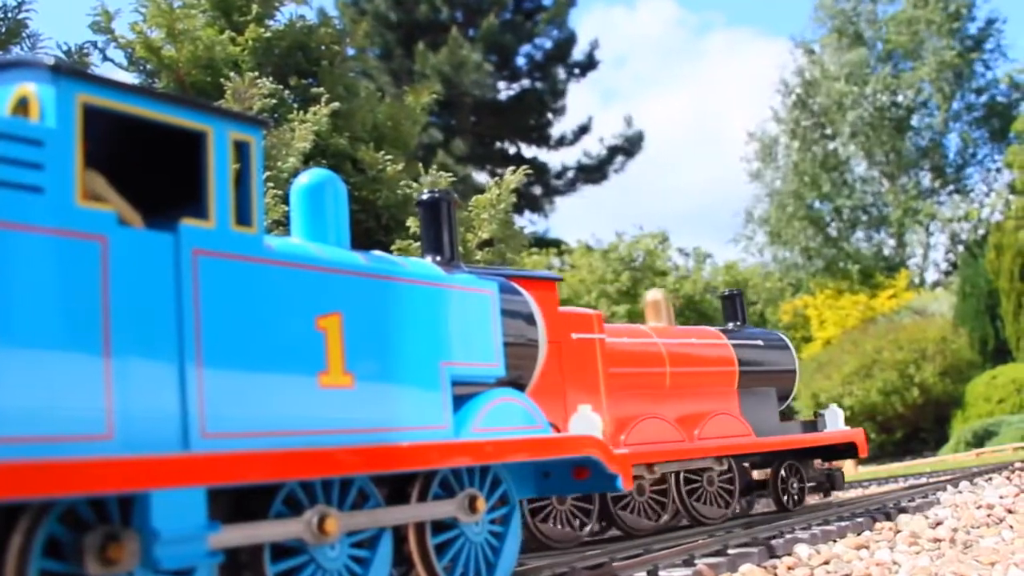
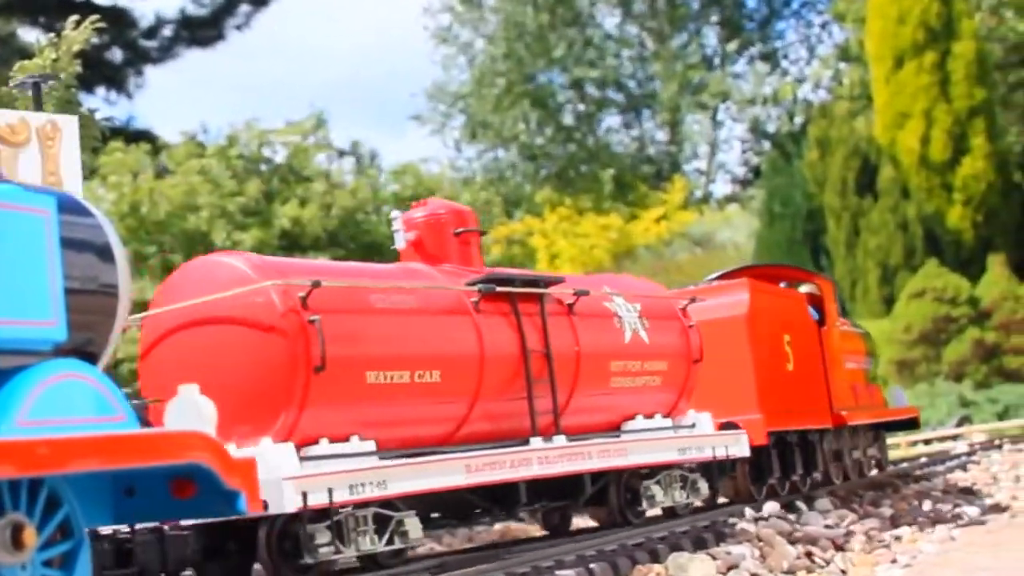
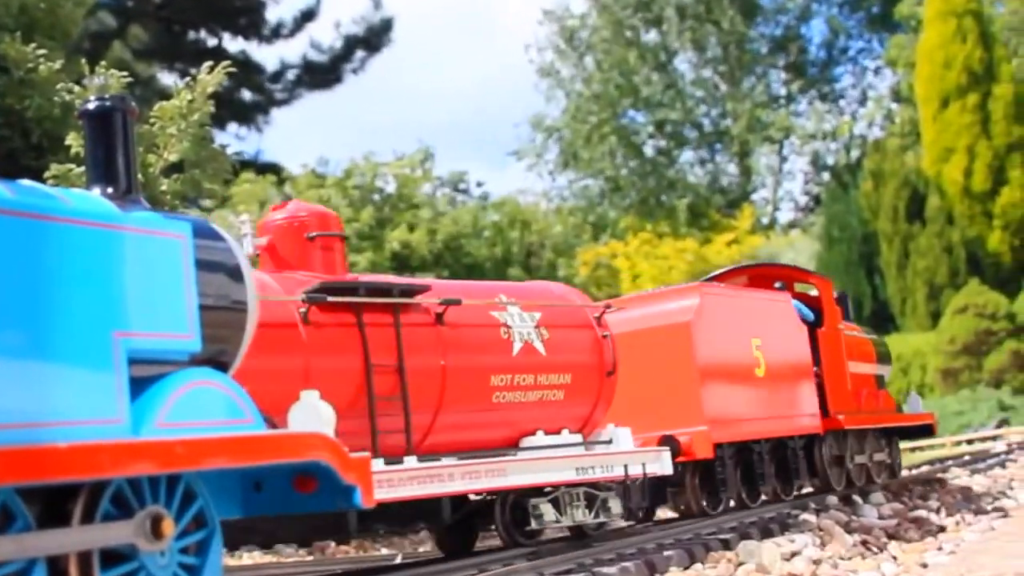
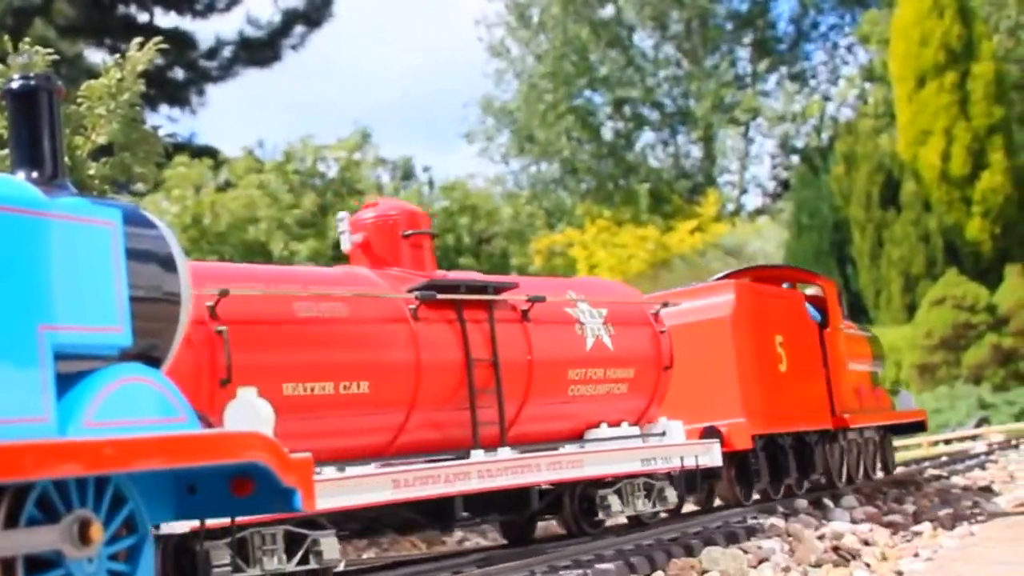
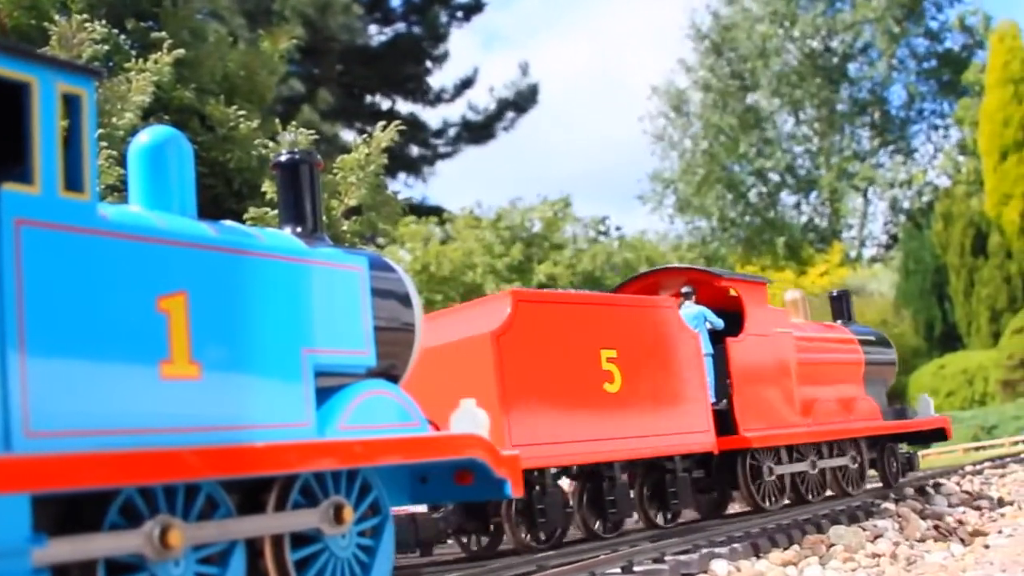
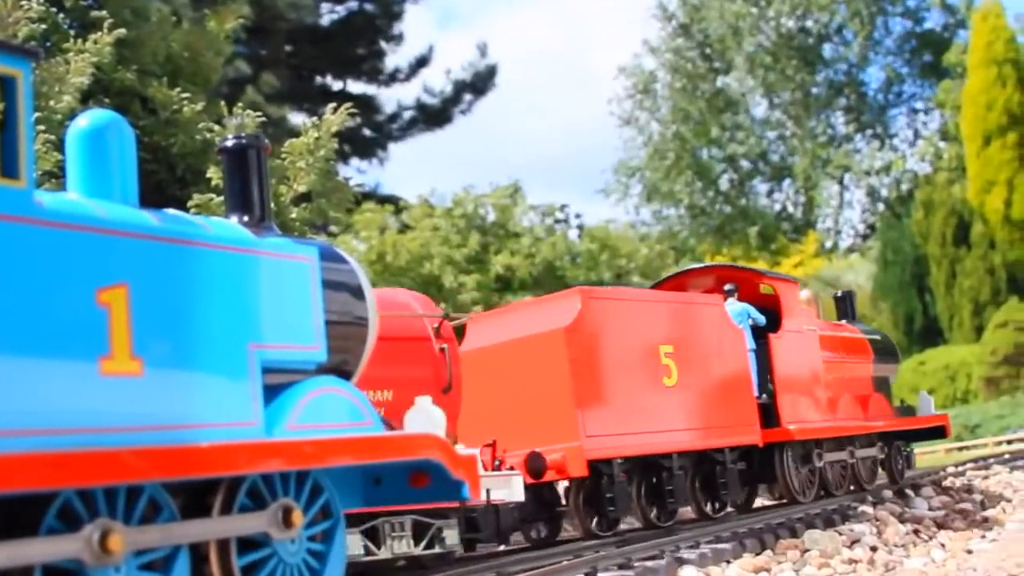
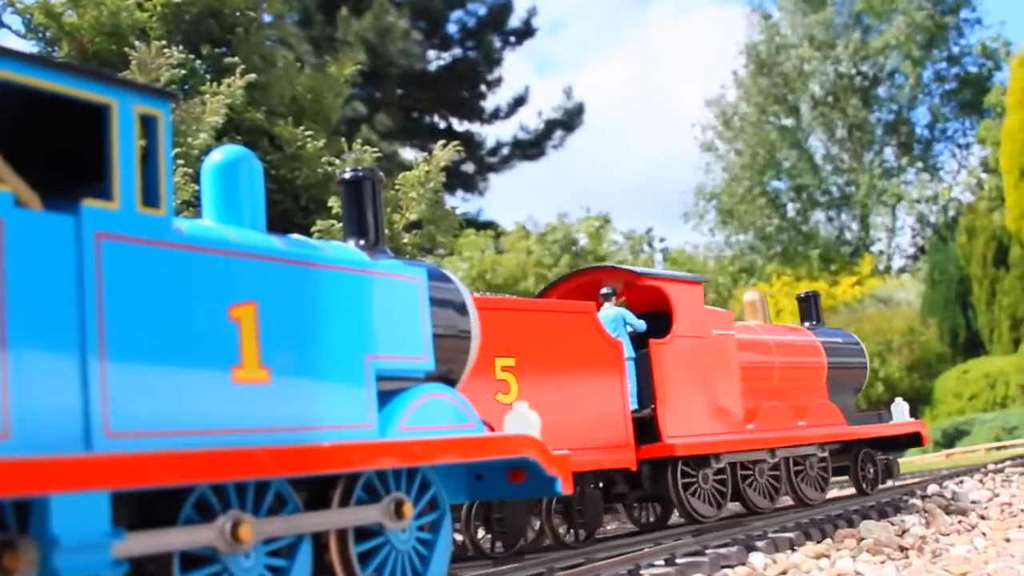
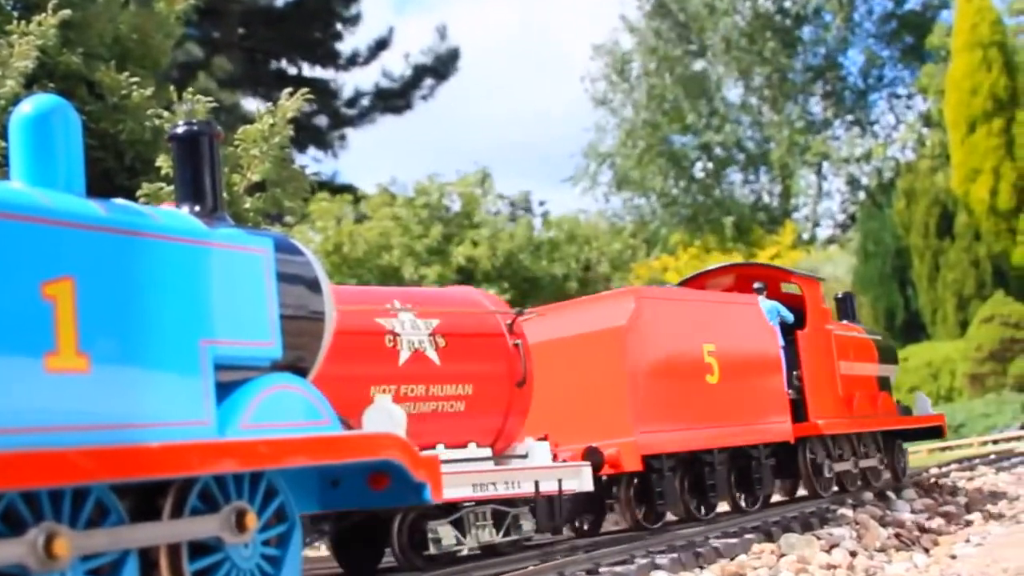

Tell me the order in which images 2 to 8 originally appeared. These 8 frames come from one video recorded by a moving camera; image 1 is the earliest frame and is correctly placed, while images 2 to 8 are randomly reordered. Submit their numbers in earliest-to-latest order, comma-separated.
7, 5, 6, 8, 3, 4, 2
